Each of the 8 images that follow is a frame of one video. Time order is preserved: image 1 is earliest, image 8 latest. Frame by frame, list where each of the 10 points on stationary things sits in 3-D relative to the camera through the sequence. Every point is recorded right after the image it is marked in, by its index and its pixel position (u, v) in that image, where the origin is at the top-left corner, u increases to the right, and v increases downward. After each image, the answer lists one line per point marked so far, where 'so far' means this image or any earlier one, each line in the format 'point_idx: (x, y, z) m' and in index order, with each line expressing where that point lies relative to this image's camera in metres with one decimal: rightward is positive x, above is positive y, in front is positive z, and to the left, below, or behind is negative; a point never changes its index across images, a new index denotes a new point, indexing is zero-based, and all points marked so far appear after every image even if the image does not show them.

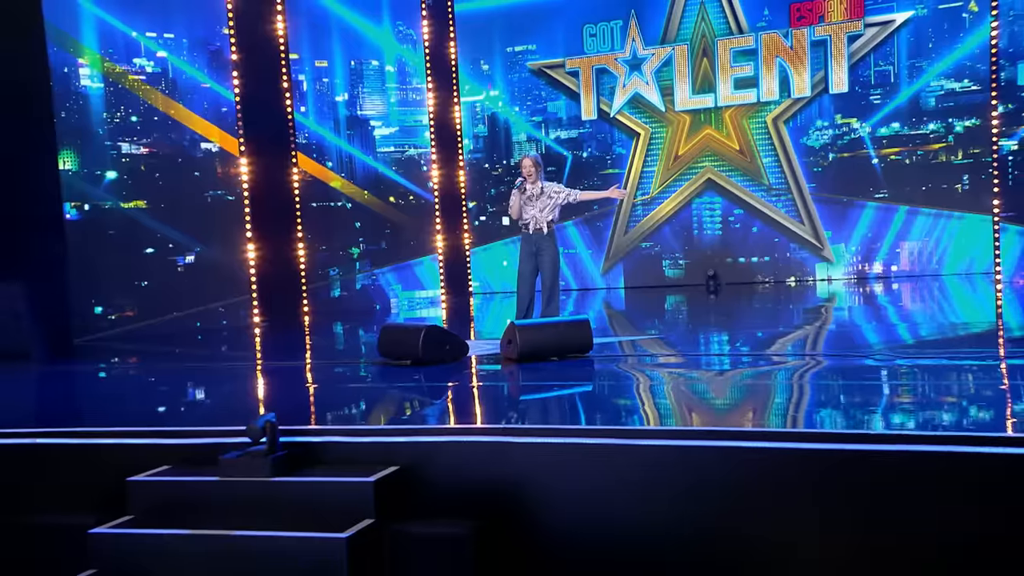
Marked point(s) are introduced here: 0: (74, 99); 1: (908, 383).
0: (-2.9, +1.3, +4.7) m
1: (+1.6, -0.4, +2.6) m
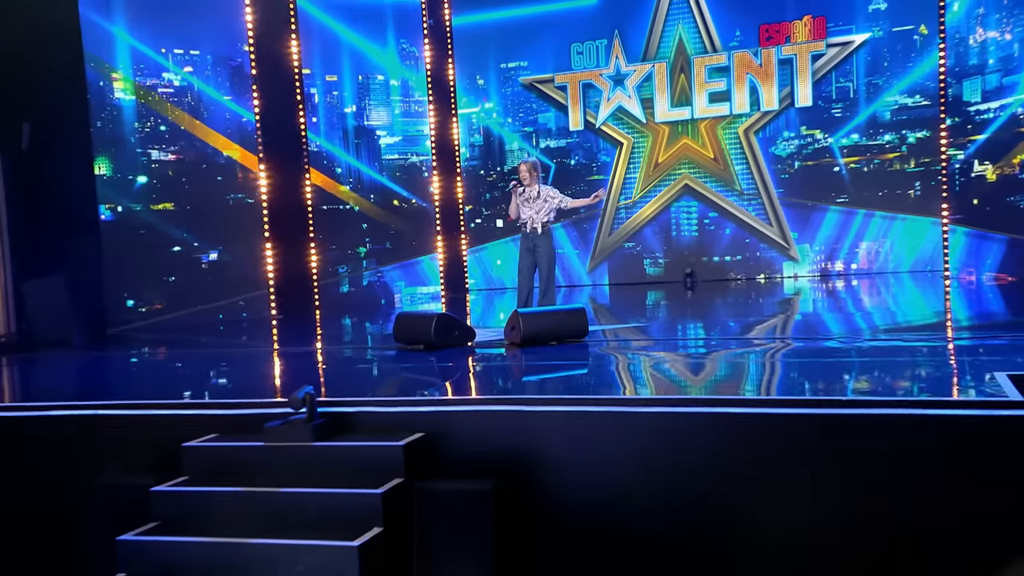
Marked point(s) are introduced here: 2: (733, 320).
0: (-2.9, +1.3, +5.1) m
1: (+1.6, -0.4, +3.1) m
2: (+1.5, -0.2, +4.8) m
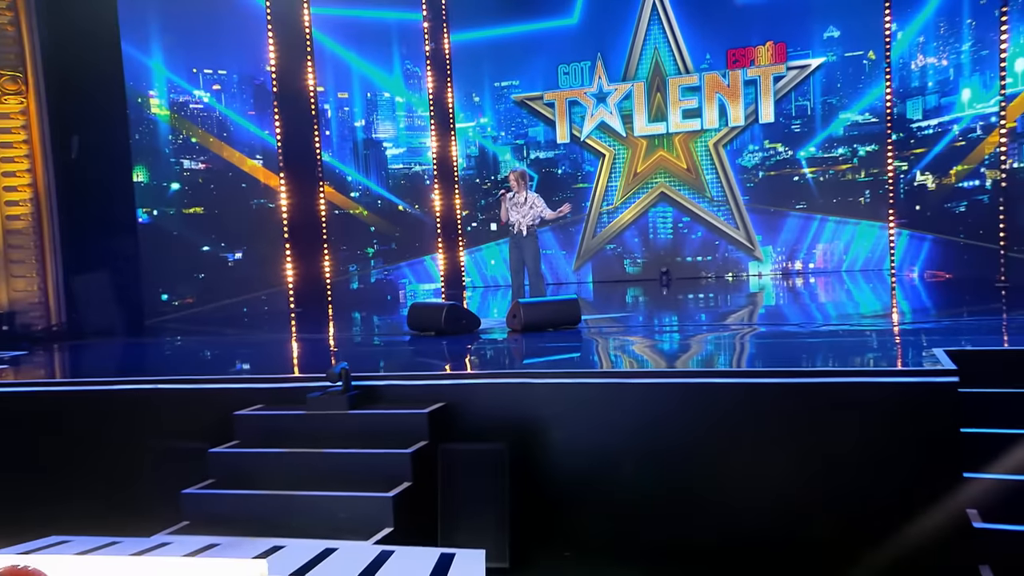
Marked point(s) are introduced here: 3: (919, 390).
0: (-3.0, +1.3, +5.7) m
1: (+1.7, -0.3, +3.8) m
2: (+1.5, -0.2, +5.4) m
3: (+1.4, -0.5, +2.6) m
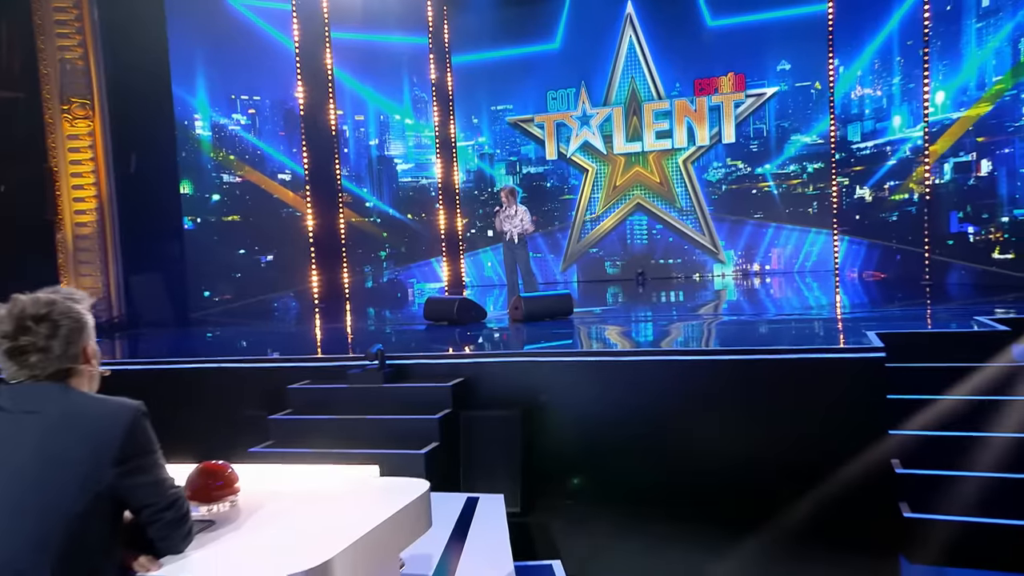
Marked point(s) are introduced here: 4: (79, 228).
0: (-3.0, +1.4, +6.5) m
1: (+1.7, -0.3, +4.7) m
2: (+1.5, -0.2, +6.4) m
3: (+1.5, -0.4, +3.5) m
4: (-3.5, +0.5, +5.6) m
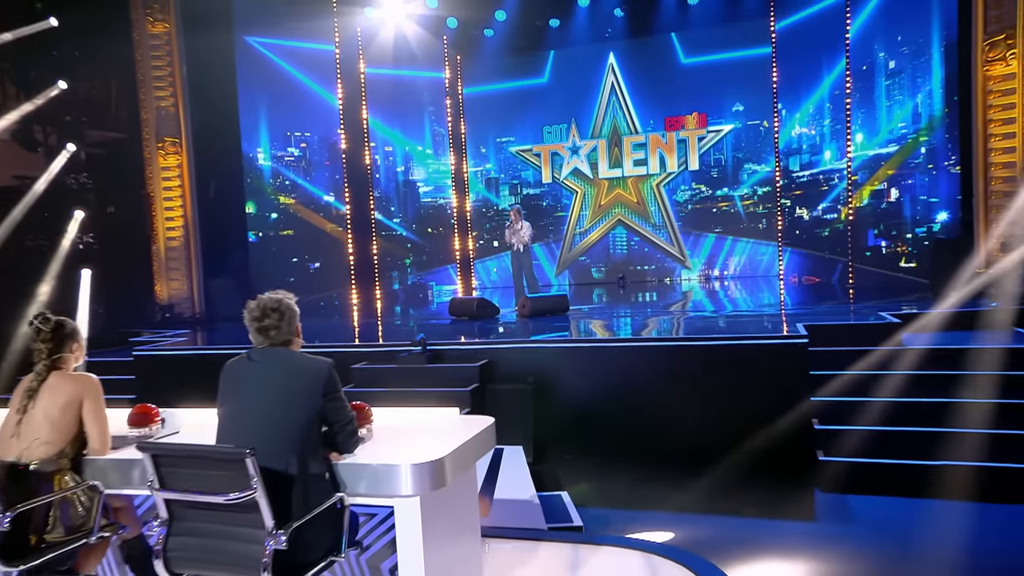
0: (-3.0, +1.3, +7.8) m
1: (+1.8, -0.3, +6.2) m
2: (+1.5, -0.2, +7.9) m
3: (+1.6, -0.4, +5.0) m
4: (-3.5, +0.5, +7.0) m
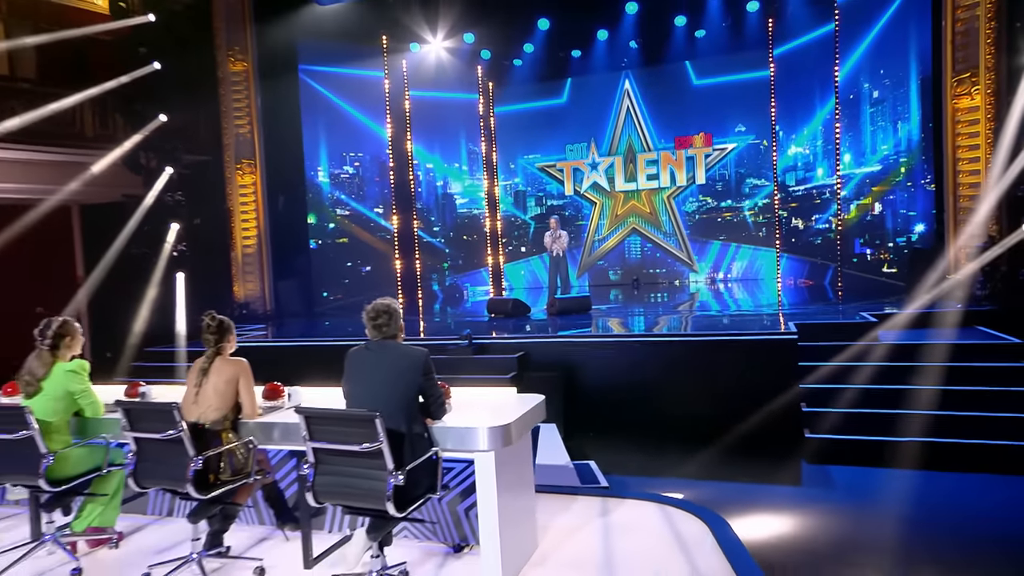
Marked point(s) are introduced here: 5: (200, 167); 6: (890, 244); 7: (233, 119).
0: (-2.6, +1.3, +8.9) m
1: (+2.1, -0.3, +7.3) m
2: (+1.9, -0.2, +8.9) m
3: (+1.9, -0.5, +6.1) m
4: (-3.1, +0.4, +8.1) m
5: (-3.6, +1.4, +8.0) m
6: (+4.6, +0.5, +8.5) m
7: (-3.2, +1.9, +8.0) m
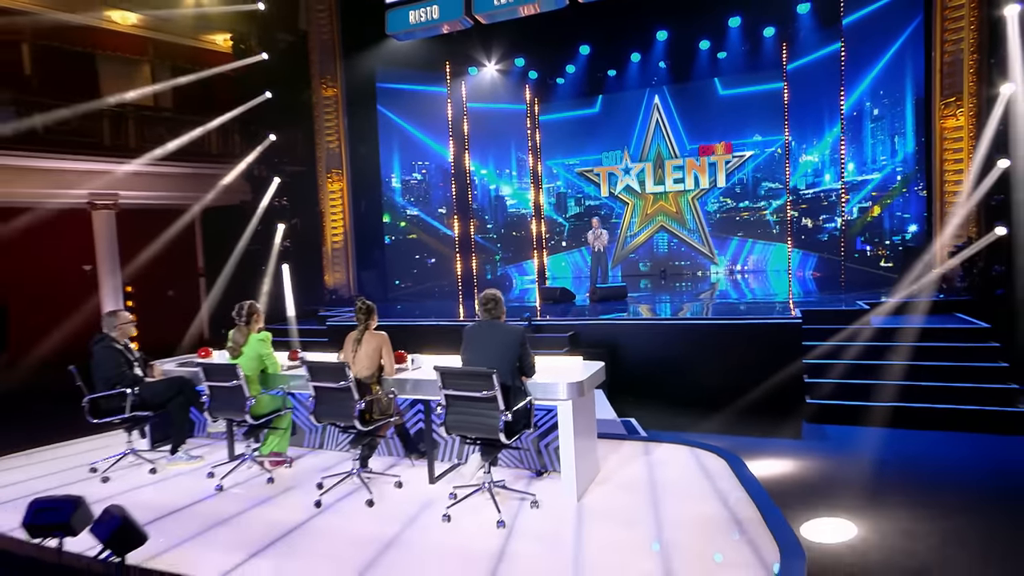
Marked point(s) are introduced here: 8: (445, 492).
0: (-1.9, +1.5, +10.4) m
1: (+2.8, -0.2, +8.7) m
2: (+2.6, -0.1, +10.3) m
3: (+2.5, -0.4, +7.5) m
4: (-2.4, +0.6, +9.6) m
5: (-3.0, +1.6, +9.6) m
6: (+5.3, +0.7, +9.8) m
7: (-2.6, +2.1, +9.5) m
8: (-0.5, -1.6, +5.4) m
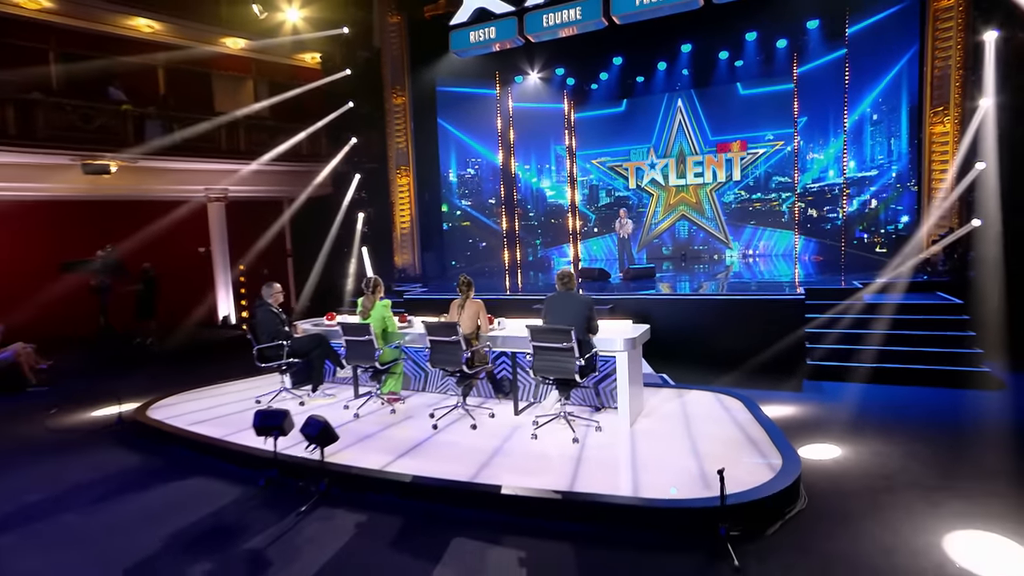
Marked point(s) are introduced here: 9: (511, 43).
0: (-1.2, +1.8, +12.0) m
1: (+3.5, 0.0, +10.3) m
2: (+3.3, +0.2, +11.9) m
3: (+3.2, -0.1, +9.1) m
4: (-1.7, +0.9, +11.2) m
5: (-2.2, +1.9, +11.2) m
6: (+6.0, +0.9, +11.4) m
7: (-1.8, +2.4, +11.1) m
8: (+0.2, -1.4, +7.0) m
9: (0.0, +3.4, +9.7) m
